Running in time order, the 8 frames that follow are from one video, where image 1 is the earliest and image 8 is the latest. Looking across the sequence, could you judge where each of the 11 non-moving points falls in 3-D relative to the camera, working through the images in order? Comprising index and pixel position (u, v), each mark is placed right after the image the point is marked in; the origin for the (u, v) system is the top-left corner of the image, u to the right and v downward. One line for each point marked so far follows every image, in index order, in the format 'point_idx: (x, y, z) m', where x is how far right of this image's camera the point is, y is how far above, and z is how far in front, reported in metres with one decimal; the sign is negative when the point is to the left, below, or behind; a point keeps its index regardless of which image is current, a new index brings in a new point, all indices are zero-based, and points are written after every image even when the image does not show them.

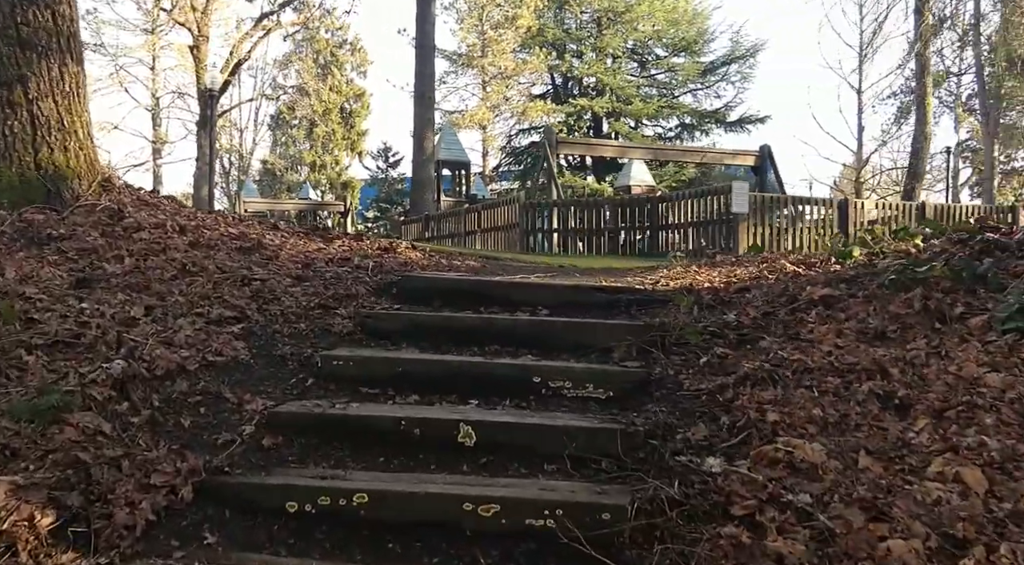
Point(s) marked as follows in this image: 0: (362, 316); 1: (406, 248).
0: (-0.6, -0.1, +3.5) m
1: (-0.6, +0.2, +4.9) m
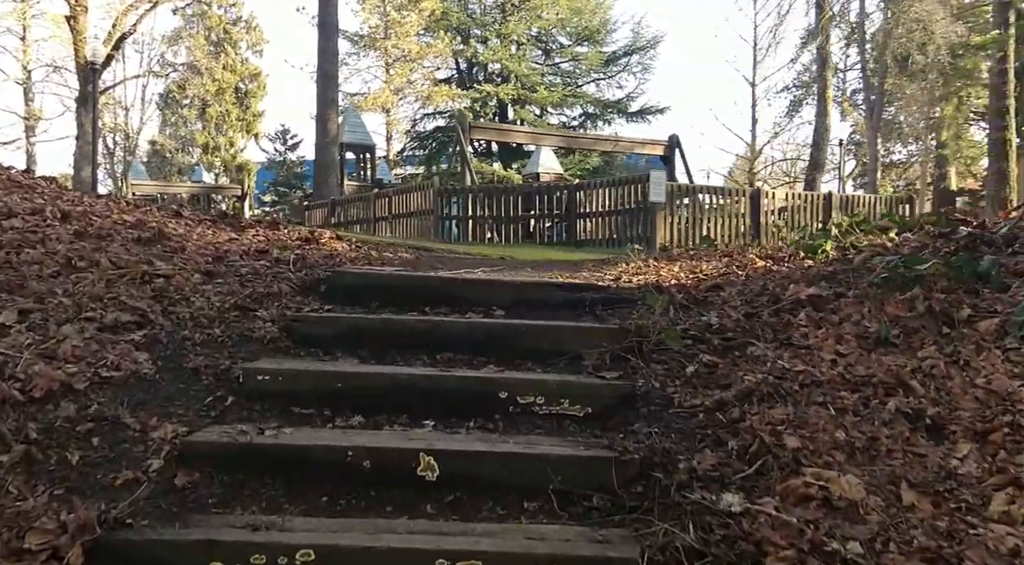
0: (-0.7, -0.1, +3.0) m
1: (-0.9, +0.2, +4.4) m
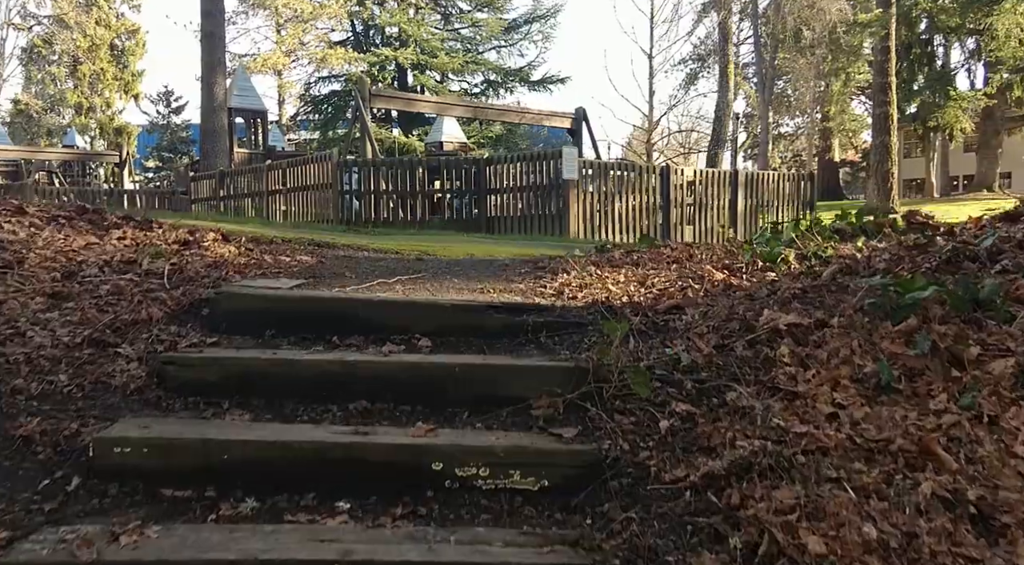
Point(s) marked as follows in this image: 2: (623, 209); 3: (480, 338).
0: (-0.9, -0.2, +2.4) m
1: (-1.2, +0.2, +3.7) m
2: (+1.6, +1.2, +13.0) m
3: (-0.1, -0.2, +2.8) m
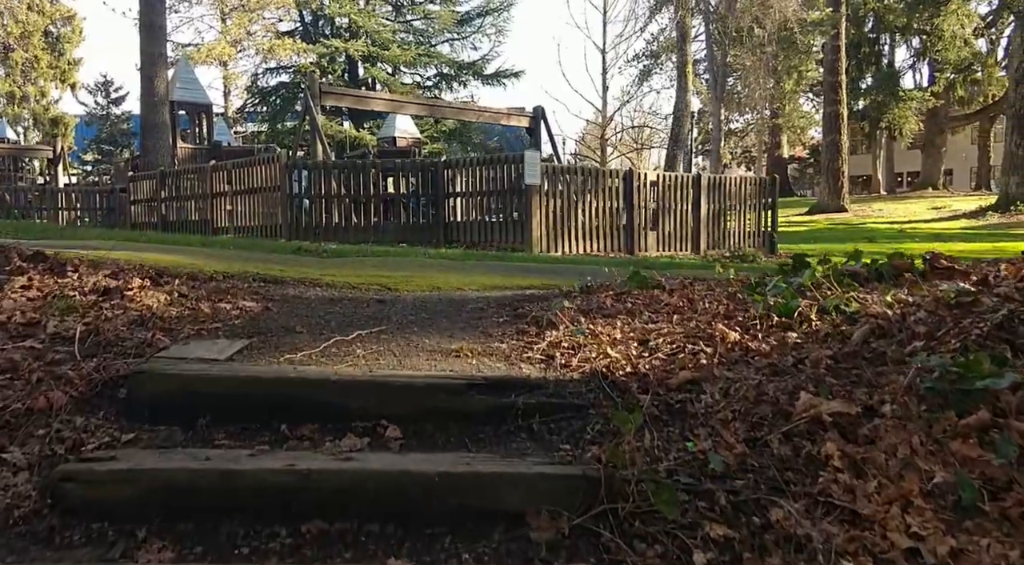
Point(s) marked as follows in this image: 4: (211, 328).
0: (-0.9, -0.4, +1.9) m
1: (-1.3, 0.0, +3.2) m
2: (+1.1, +1.1, +12.6) m
3: (-0.1, -0.4, +2.3) m
4: (-1.0, -0.1, +2.9) m
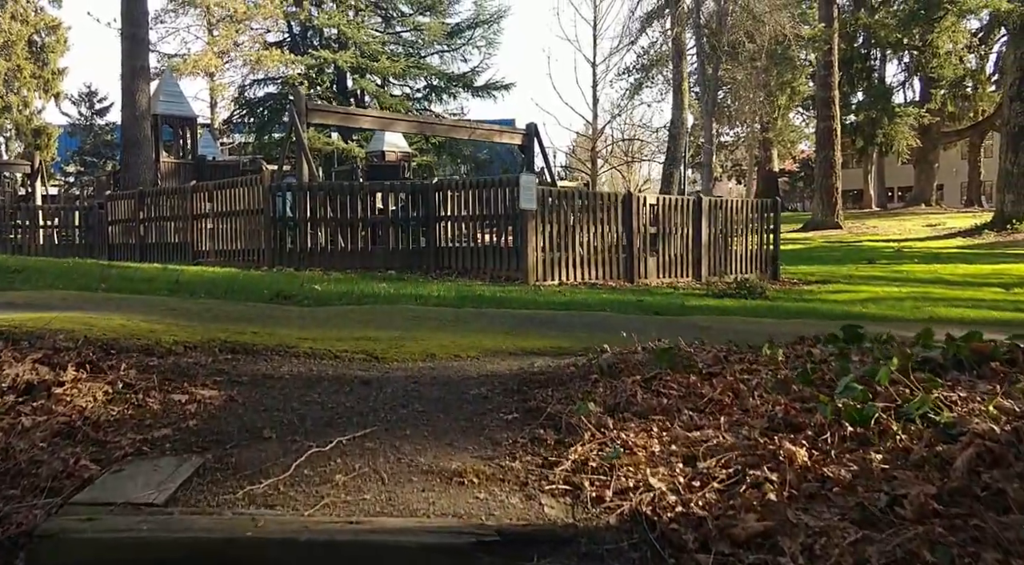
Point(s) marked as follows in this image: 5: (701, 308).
0: (-0.9, -0.6, +1.3) m
1: (-1.3, -0.3, +2.6) m
2: (+1.0, +0.7, +12.1) m
3: (-0.1, -0.6, +1.8) m
4: (-0.9, -0.4, +2.4) m
5: (+1.4, -0.2, +6.9) m
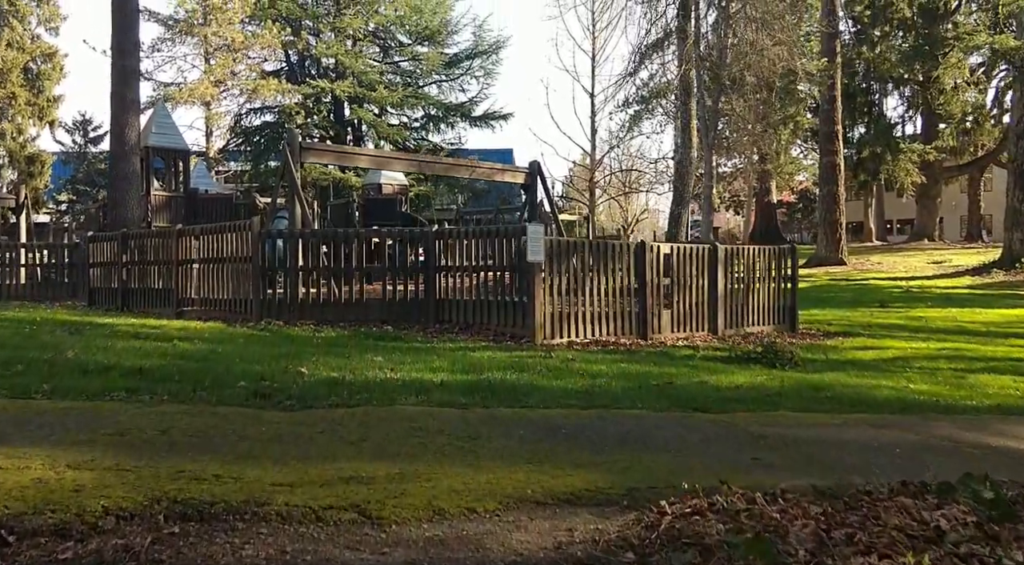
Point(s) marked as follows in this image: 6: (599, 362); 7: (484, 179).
0: (-0.8, -1.0, +0.5) m
1: (-1.2, -0.7, +1.8) m
2: (+1.0, 0.0, +11.3) m
3: (0.0, -1.0, +0.9) m
4: (-0.8, -0.8, +1.5) m
5: (+1.5, -0.7, +6.1) m
6: (+0.8, -0.7, +8.5) m
7: (-0.5, +2.0, +17.8) m
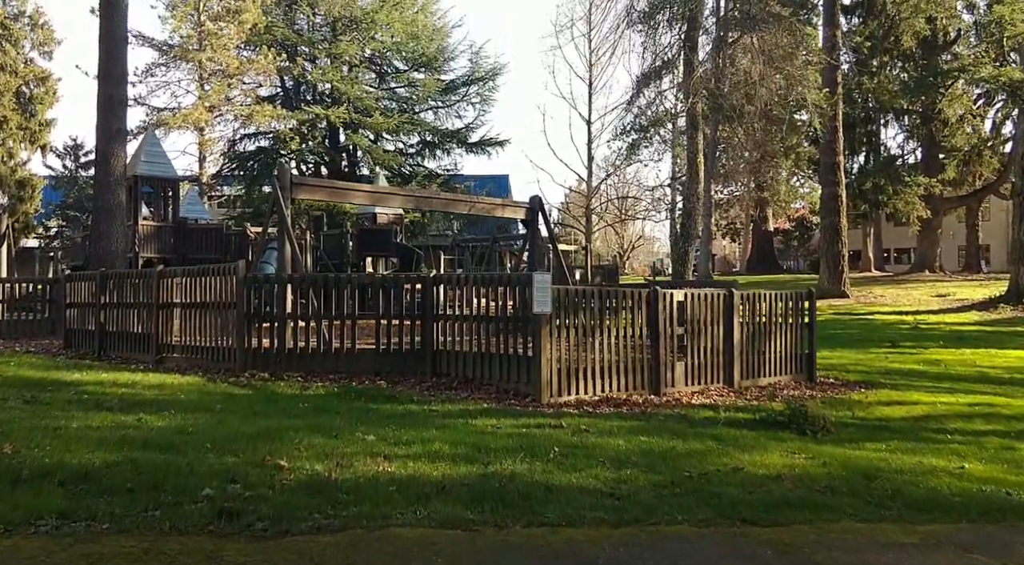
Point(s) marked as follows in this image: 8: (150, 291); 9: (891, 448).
0: (-0.7, -1.3, -0.4) m
1: (-1.1, -1.0, +1.0) m
2: (+1.1, -0.6, +10.5) m
3: (+0.1, -1.3, +0.1) m
4: (-0.7, -1.1, +0.7) m
5: (+1.6, -1.2, +5.3) m
6: (+0.9, -1.3, +7.6) m
7: (-0.5, +1.3, +17.1) m
8: (-5.1, -0.1, +12.9) m
9: (+3.2, -1.4, +7.6) m
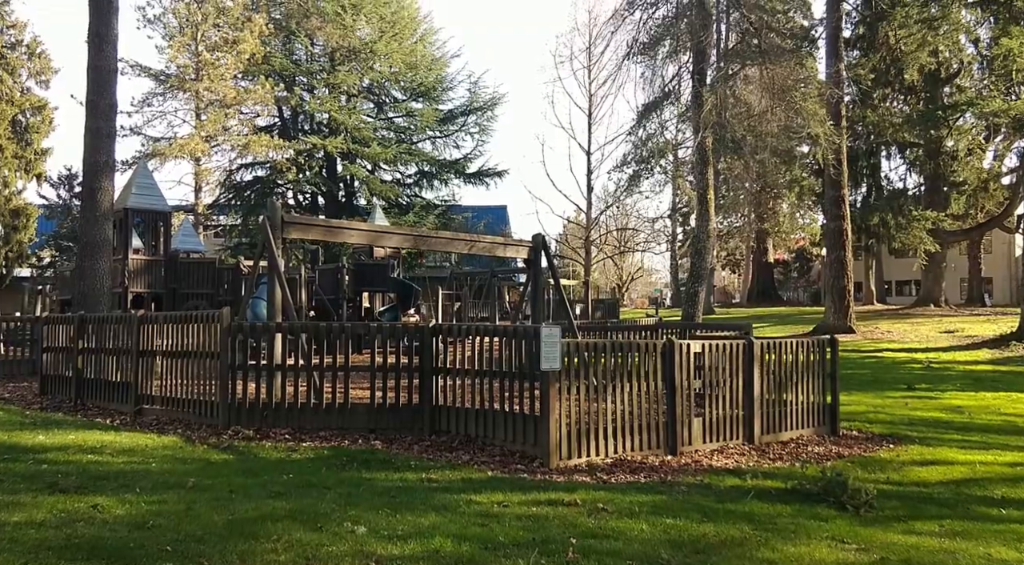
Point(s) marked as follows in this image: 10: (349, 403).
0: (-0.6, -1.5, -1.2) m
1: (-1.0, -1.2, +0.1) m
2: (+1.1, -1.1, +9.7) m
3: (+0.2, -1.5, -0.7) m
4: (-0.6, -1.4, -0.1) m
5: (+1.7, -1.6, +4.4) m
6: (+0.9, -1.7, +6.8) m
7: (-0.5, +0.5, +16.3) m
8: (-5.1, -0.7, +12.1) m
9: (+3.2, -1.8, +6.7) m
10: (-1.9, -1.4, +10.3) m
